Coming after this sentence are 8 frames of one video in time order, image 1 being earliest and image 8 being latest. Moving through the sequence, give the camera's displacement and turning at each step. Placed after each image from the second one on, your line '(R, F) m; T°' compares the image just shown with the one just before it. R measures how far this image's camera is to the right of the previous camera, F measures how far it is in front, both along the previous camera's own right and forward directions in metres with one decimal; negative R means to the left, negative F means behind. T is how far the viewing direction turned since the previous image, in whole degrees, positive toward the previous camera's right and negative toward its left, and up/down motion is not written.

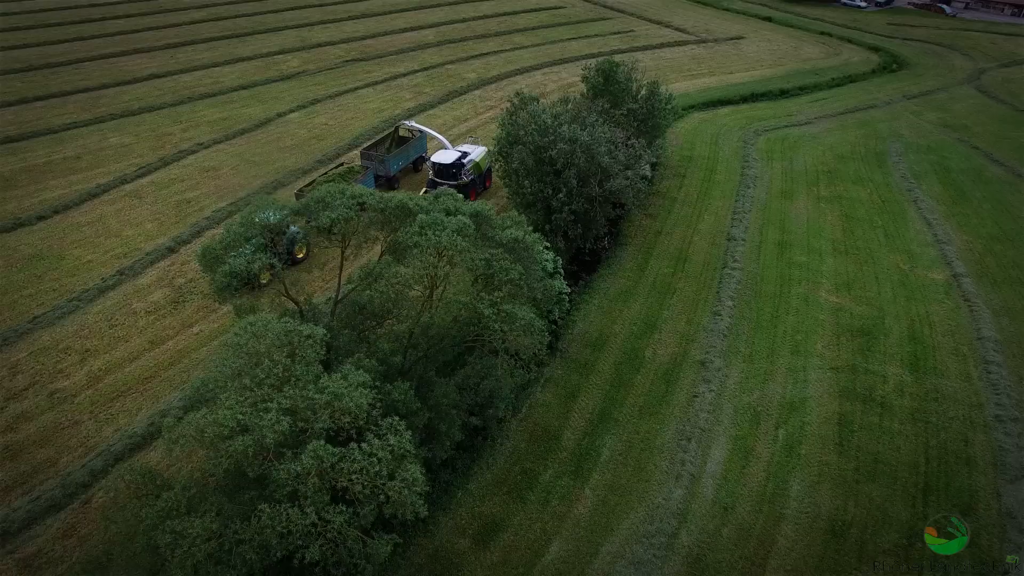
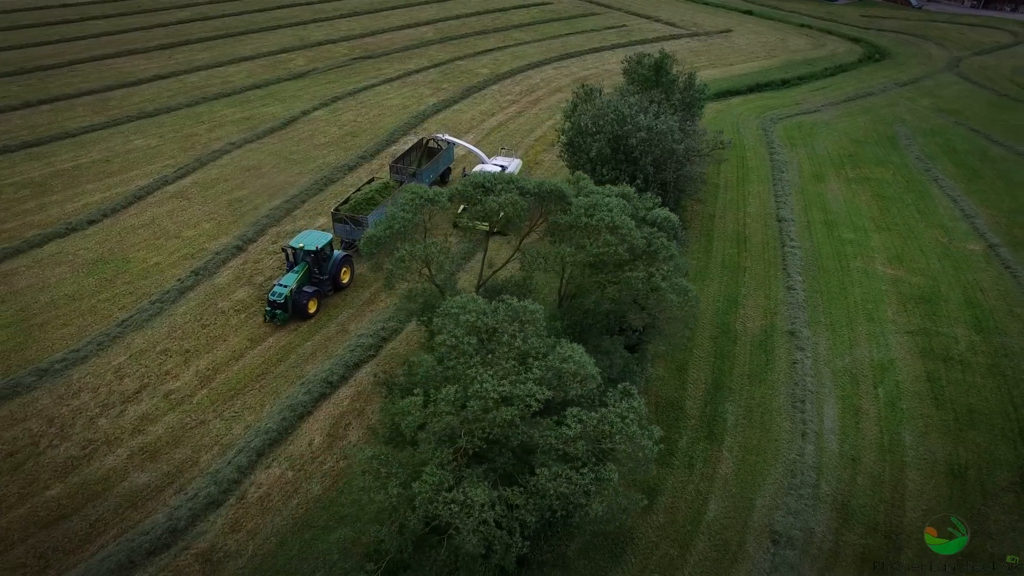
(-5.5, -0.7) m; +5°
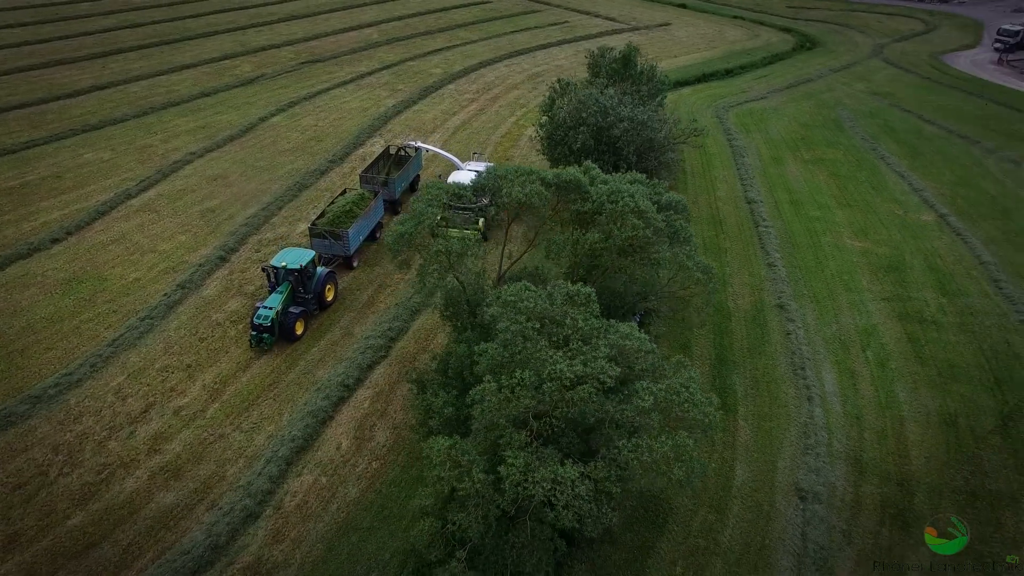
(-2.6, -0.3) m; +6°
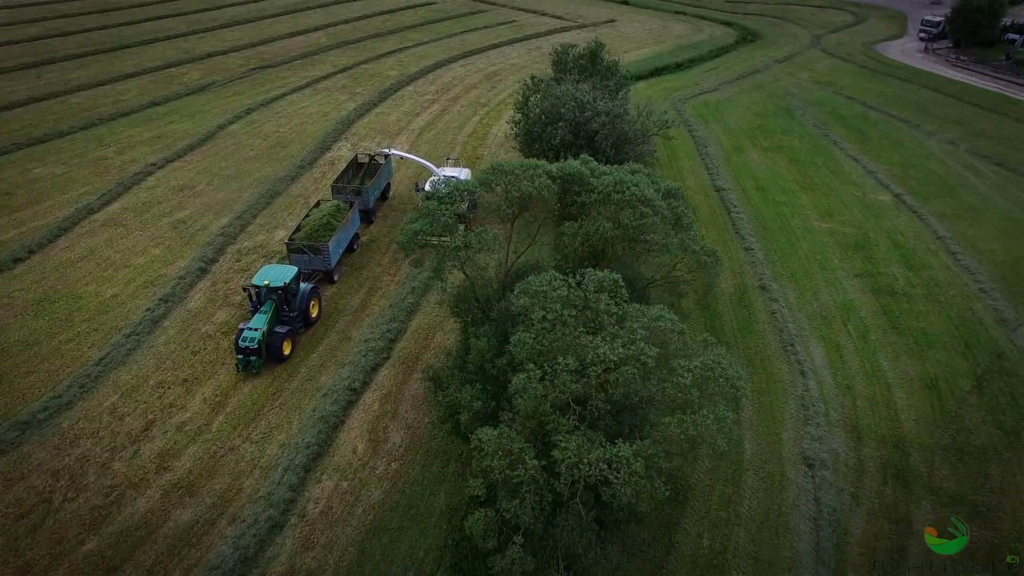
(-2.0, -0.2) m; +5°
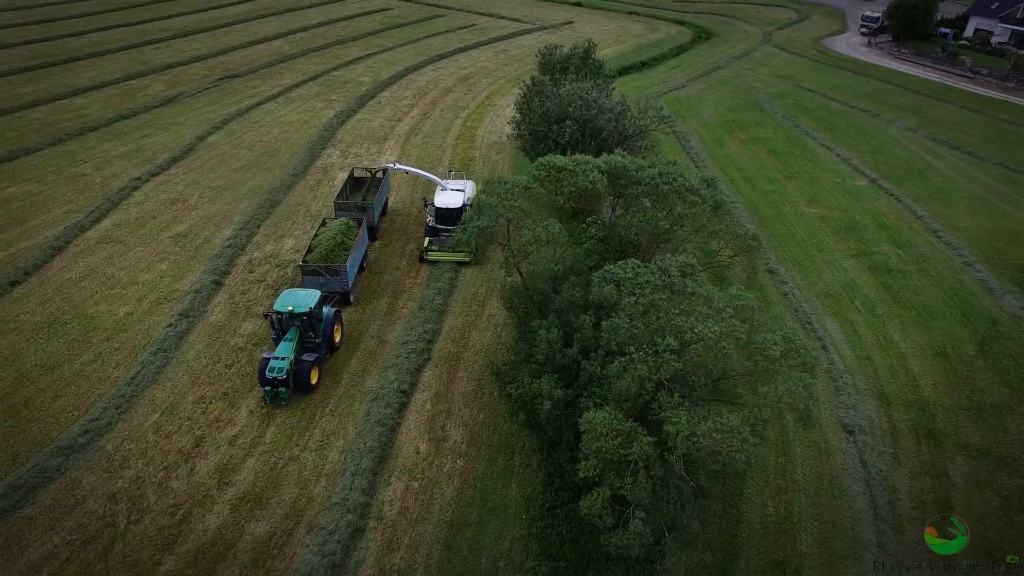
(-3.4, -0.3) m; +5°
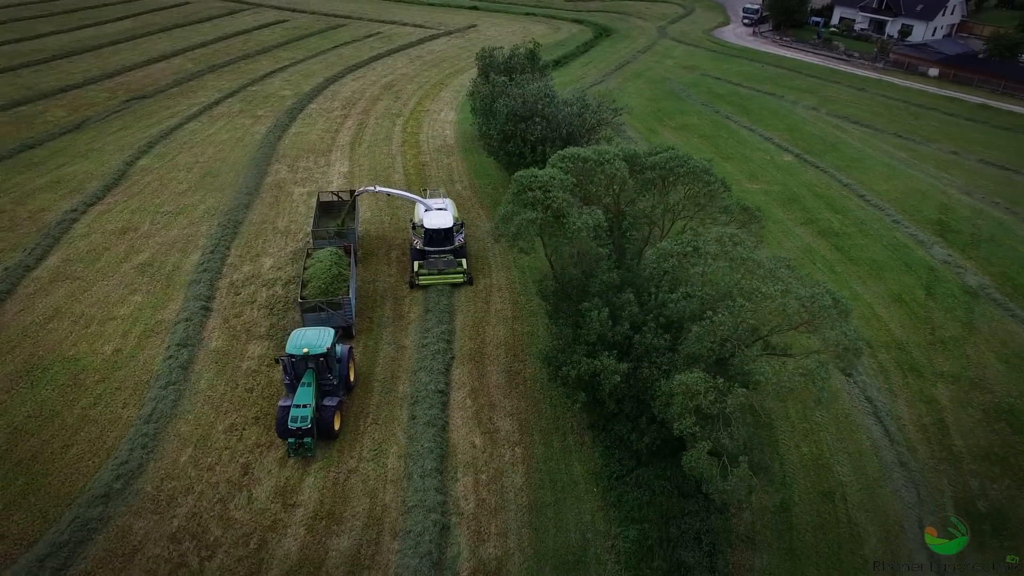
(-4.6, -0.3) m; +10°
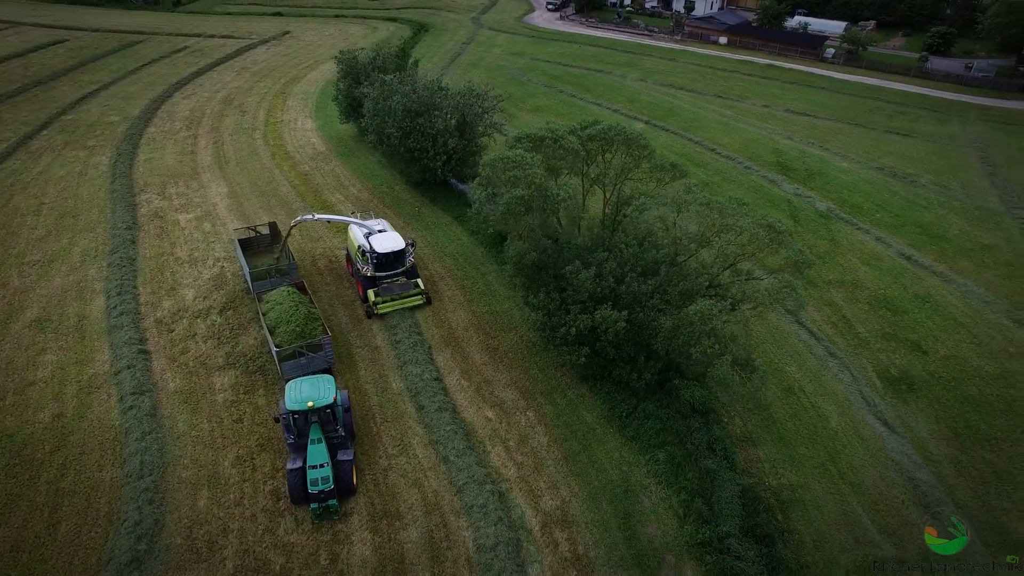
(-5.6, -0.4) m; +16°
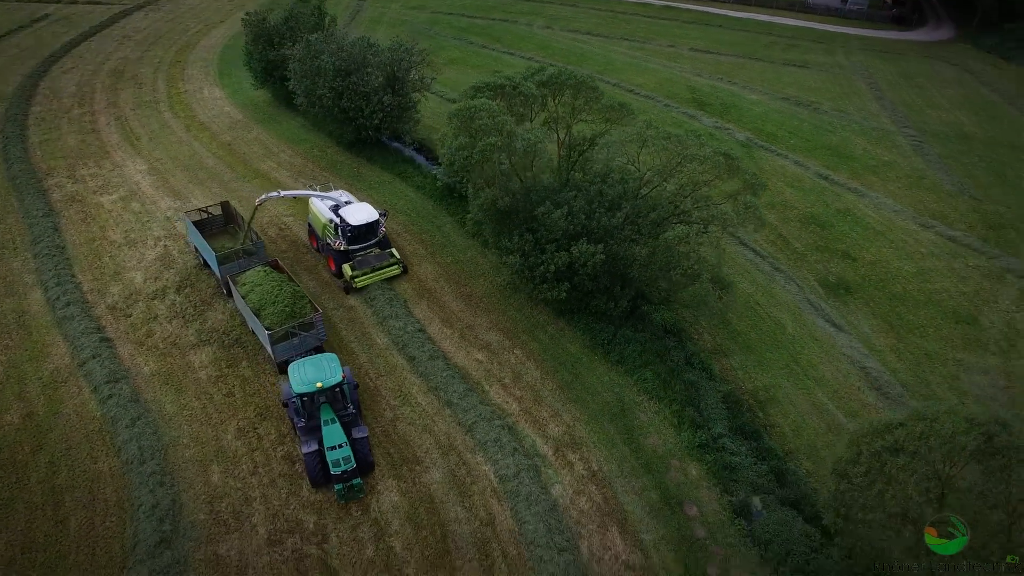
(-2.7, -0.5) m; +8°
